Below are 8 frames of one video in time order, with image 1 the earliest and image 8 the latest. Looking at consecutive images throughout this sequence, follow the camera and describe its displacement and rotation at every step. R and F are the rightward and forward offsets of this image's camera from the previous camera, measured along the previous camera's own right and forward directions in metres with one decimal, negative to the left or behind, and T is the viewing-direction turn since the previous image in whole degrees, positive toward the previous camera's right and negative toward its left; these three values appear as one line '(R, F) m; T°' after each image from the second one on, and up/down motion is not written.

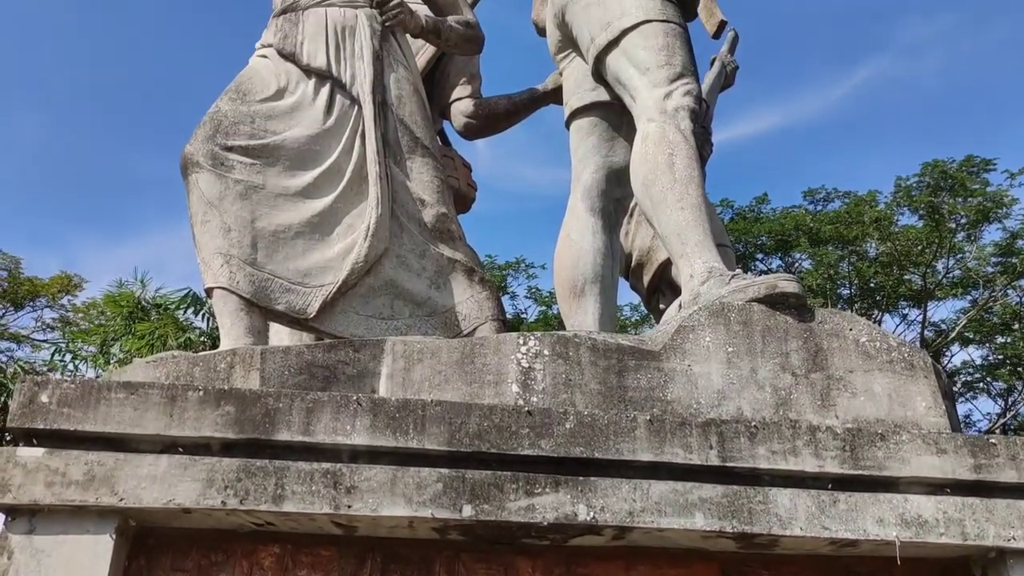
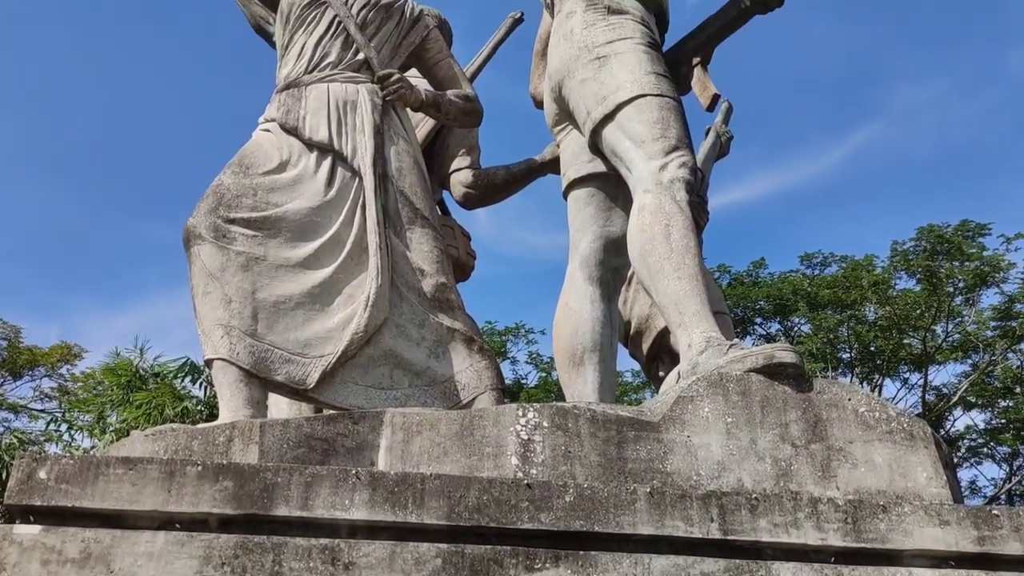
(0.0, 0.0) m; 0°
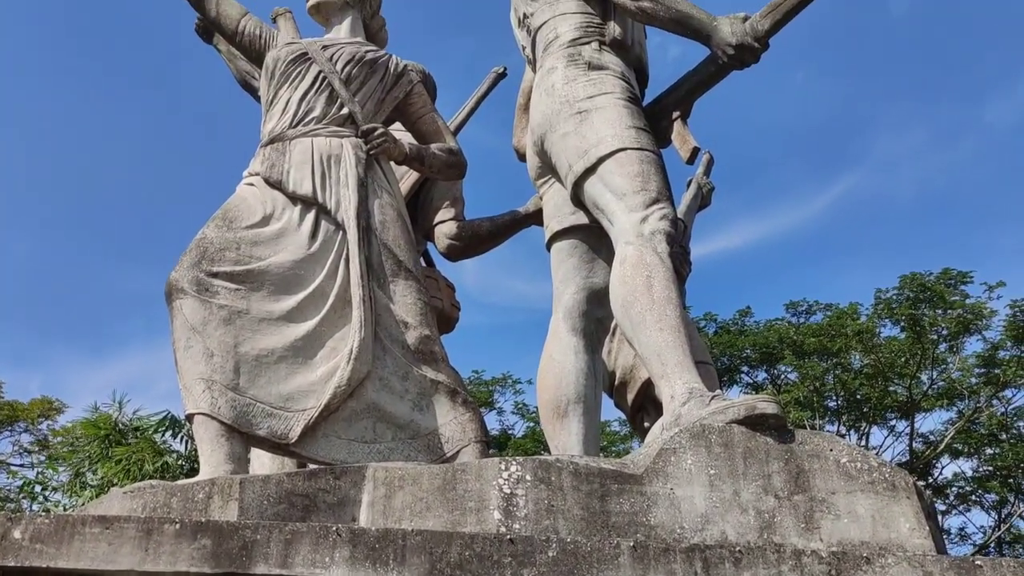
(0.0, 0.0) m; +1°
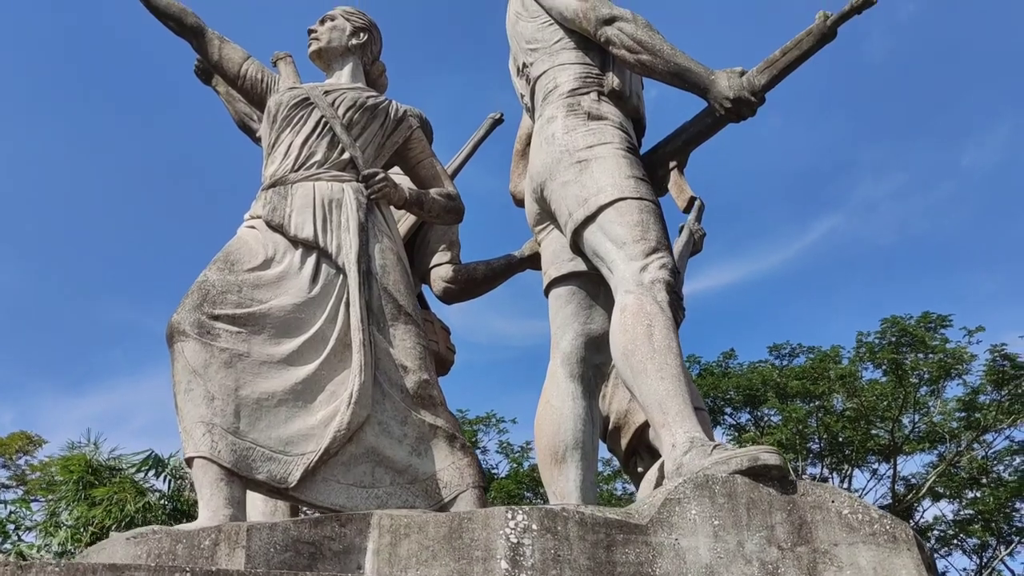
(-0.1, 0.0) m; +1°
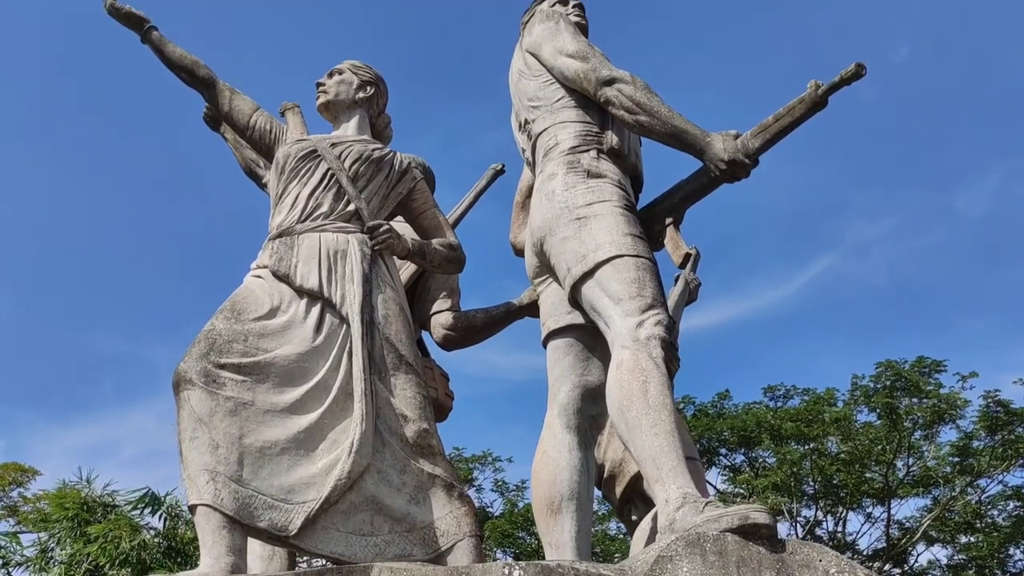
(0.0, -0.1) m; 0°
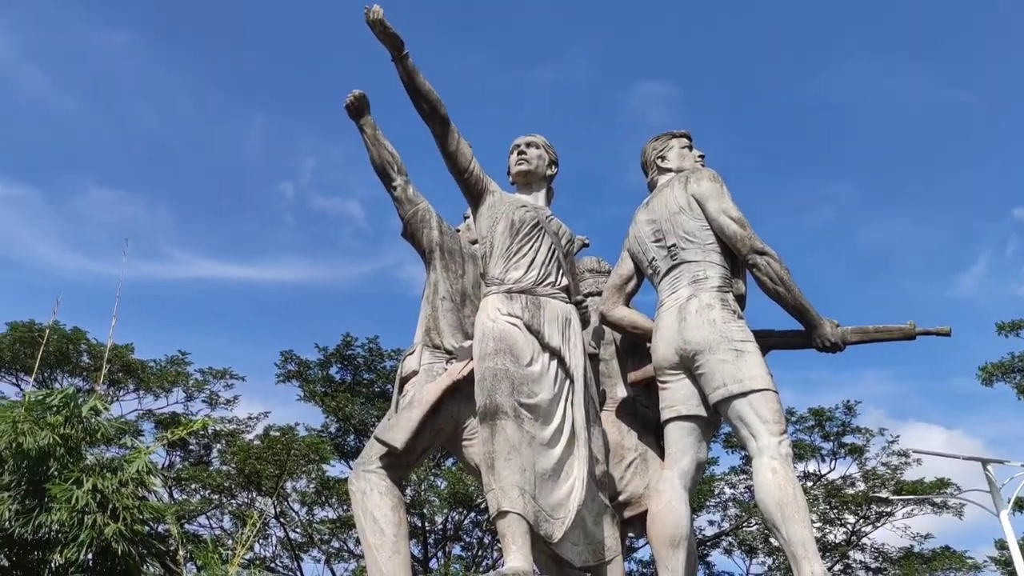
(-2.6, +0.5) m; +24°
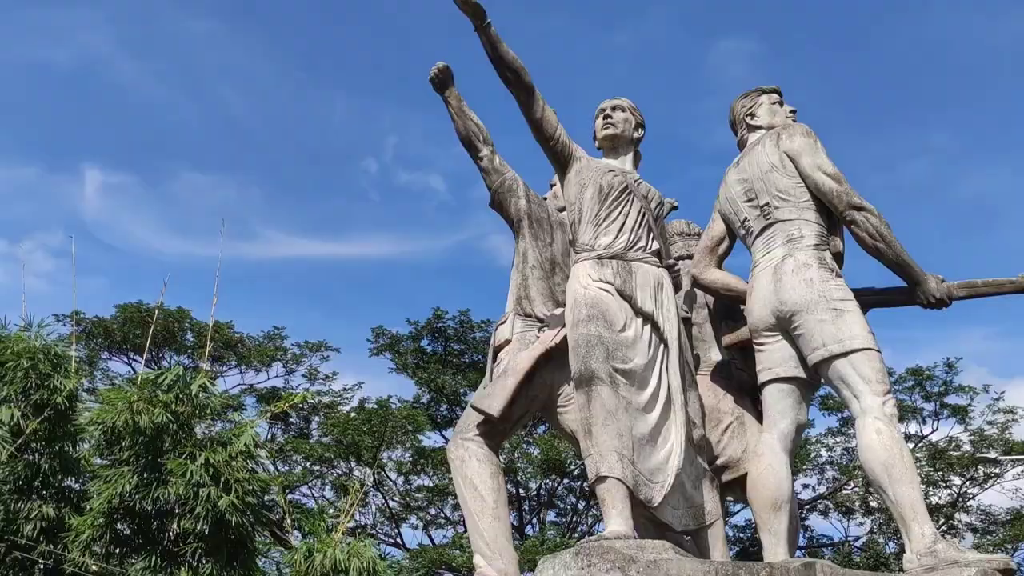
(0.0, 0.0) m; -5°
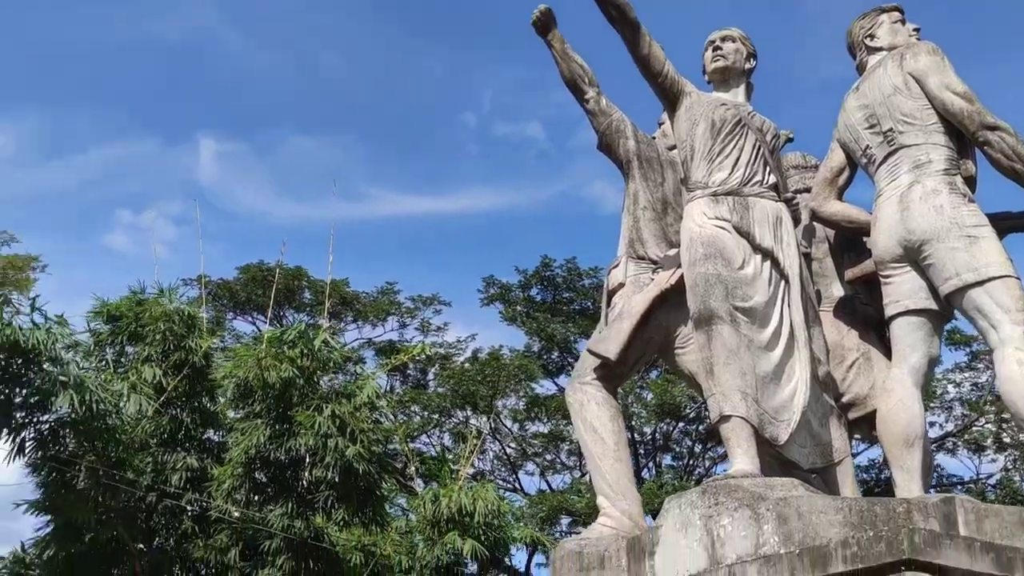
(-0.1, 0.0) m; -7°
